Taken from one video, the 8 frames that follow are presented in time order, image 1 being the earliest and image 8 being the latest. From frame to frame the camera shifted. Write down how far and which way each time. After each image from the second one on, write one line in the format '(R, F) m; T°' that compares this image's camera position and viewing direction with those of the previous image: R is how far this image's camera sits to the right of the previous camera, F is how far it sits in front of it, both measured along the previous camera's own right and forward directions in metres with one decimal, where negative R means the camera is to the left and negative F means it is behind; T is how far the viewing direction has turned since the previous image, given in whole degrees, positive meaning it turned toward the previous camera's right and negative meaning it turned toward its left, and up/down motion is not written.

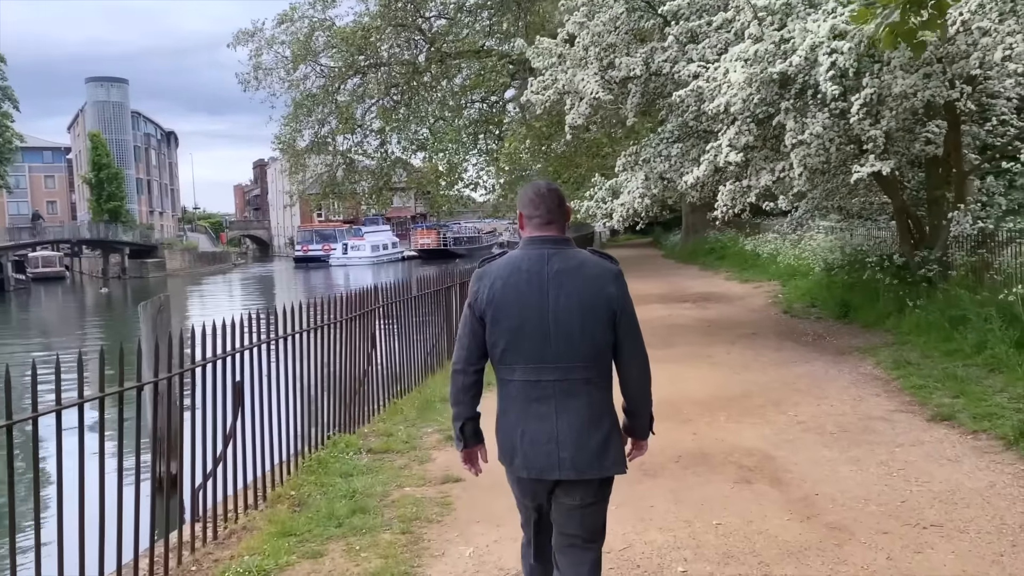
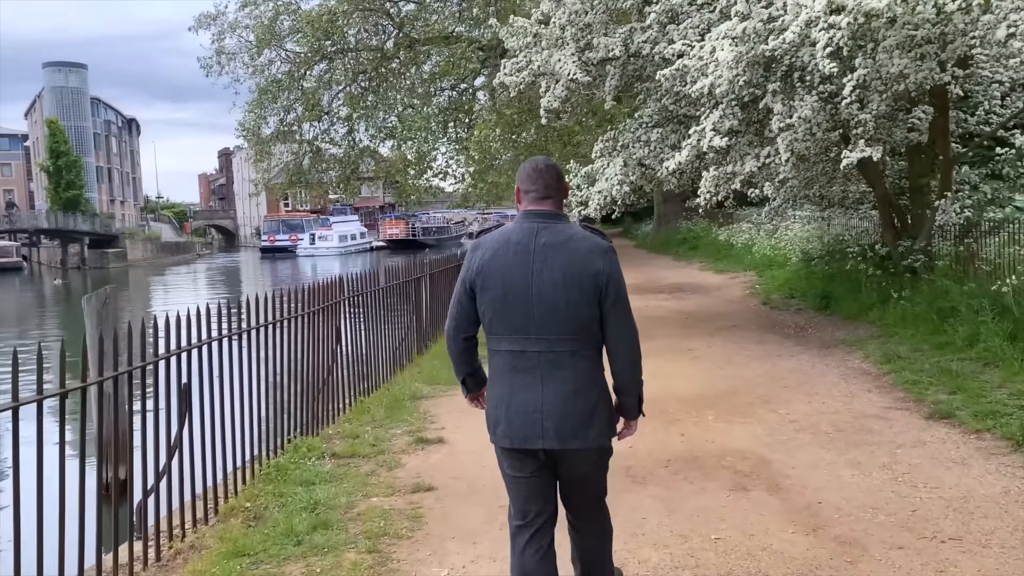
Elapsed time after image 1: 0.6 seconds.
(0.0, +0.5) m; +2°
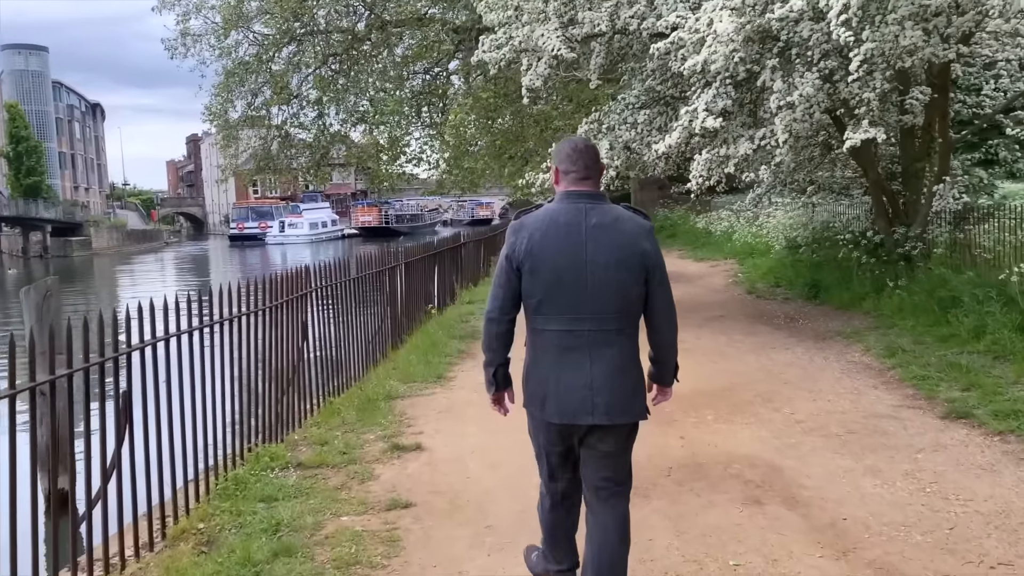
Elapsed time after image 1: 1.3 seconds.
(-0.1, +0.6) m; +2°
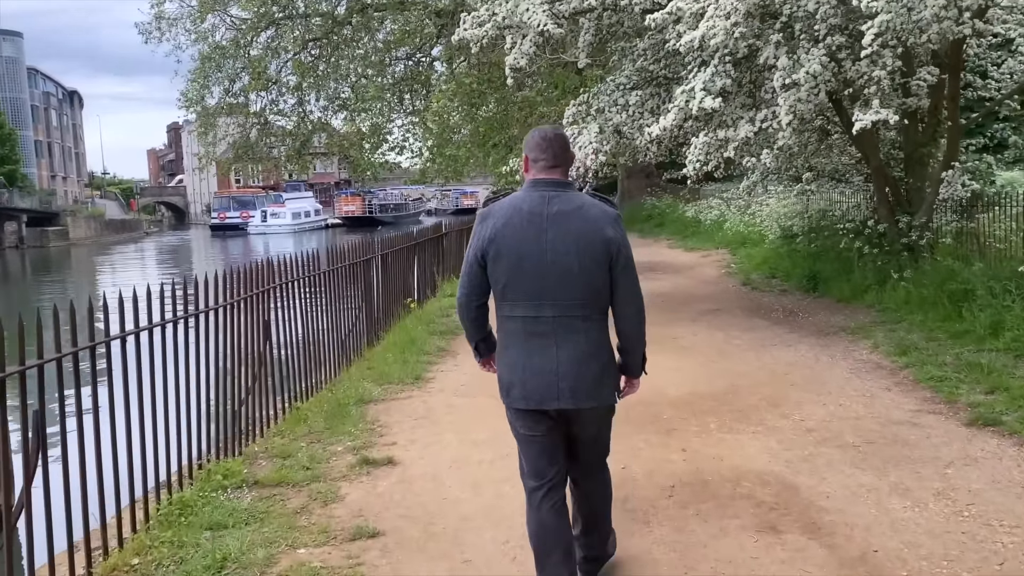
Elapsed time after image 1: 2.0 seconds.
(0.0, +0.6) m; +1°
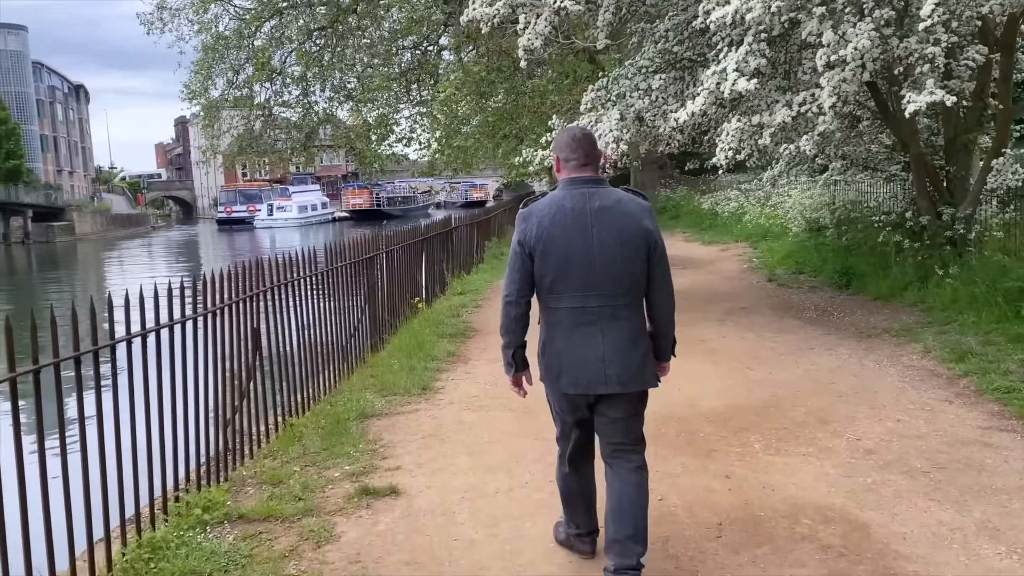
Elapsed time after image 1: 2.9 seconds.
(-0.1, +0.7) m; -1°
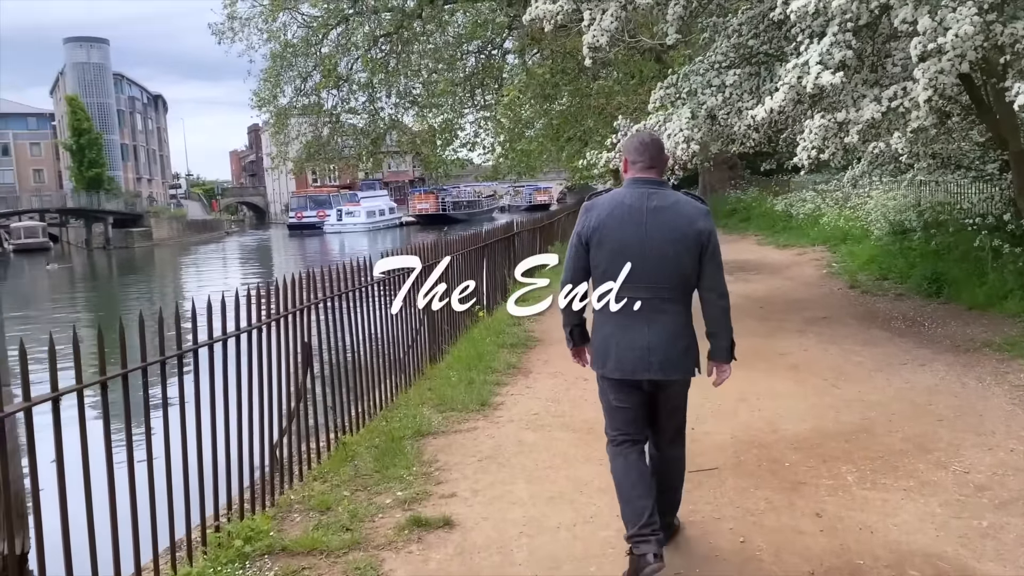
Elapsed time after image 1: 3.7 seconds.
(0.0, +0.4) m; -4°
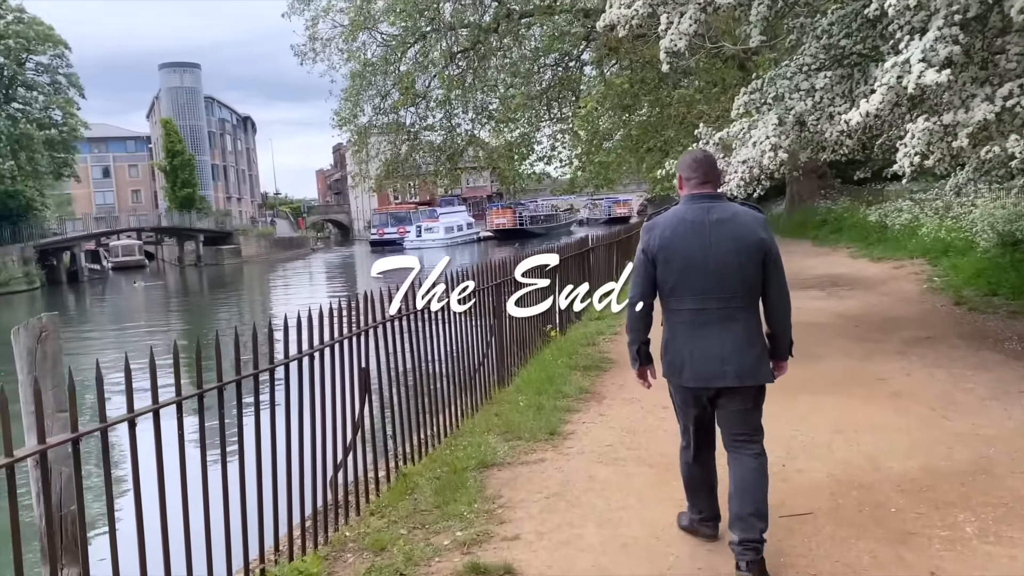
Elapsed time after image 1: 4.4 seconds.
(+0.1, +0.4) m; -5°
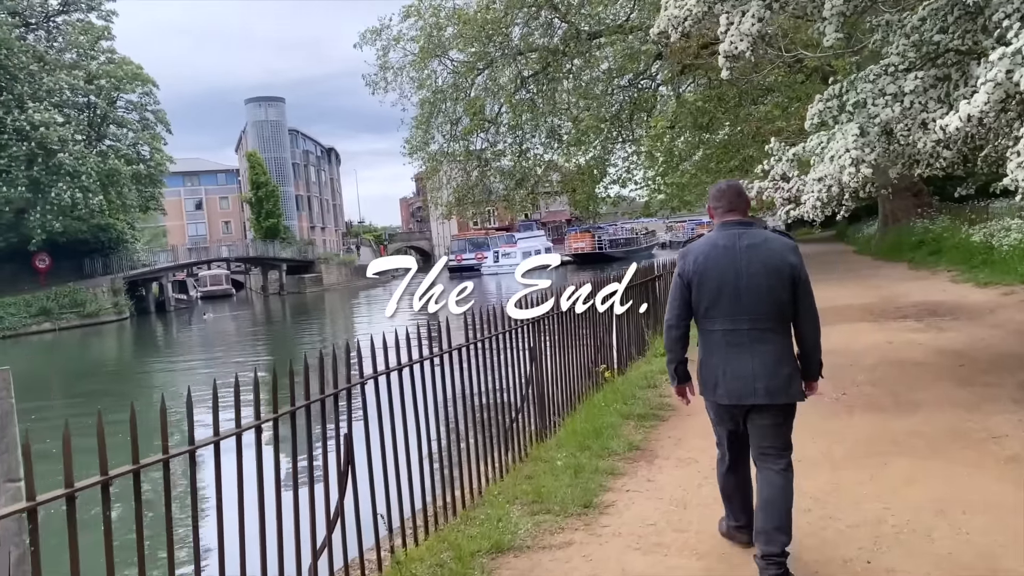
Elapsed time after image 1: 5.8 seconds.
(+0.4, +0.9) m; -6°
